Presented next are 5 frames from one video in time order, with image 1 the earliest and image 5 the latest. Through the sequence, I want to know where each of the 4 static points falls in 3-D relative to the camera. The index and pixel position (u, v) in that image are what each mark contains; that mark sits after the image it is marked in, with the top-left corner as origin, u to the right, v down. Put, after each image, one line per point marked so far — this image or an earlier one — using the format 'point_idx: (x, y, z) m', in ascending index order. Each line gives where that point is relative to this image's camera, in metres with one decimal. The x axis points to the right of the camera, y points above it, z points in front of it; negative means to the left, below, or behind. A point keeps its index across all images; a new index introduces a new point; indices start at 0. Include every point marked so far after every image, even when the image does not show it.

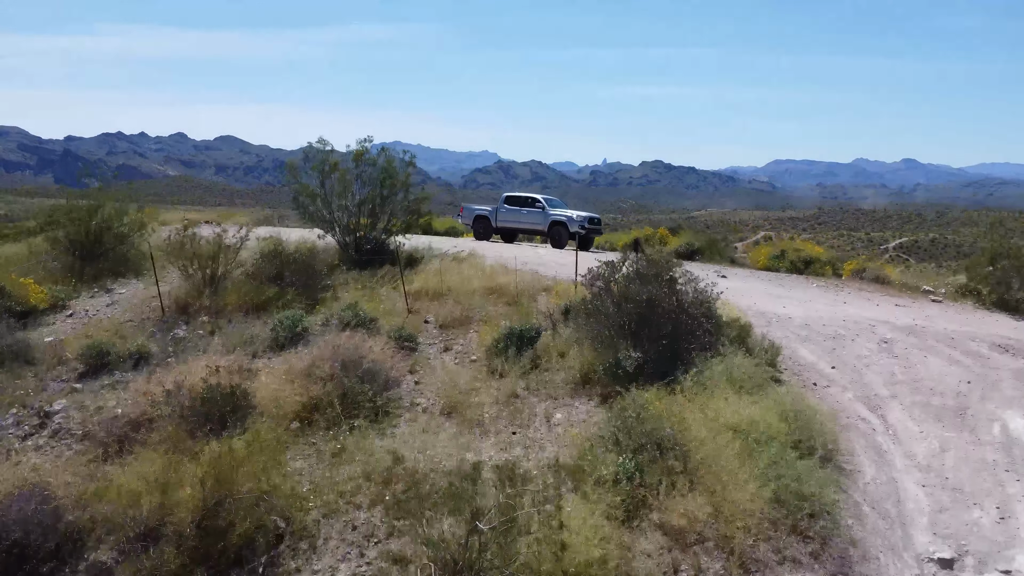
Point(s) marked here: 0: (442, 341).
0: (-0.8, -0.6, +6.0) m
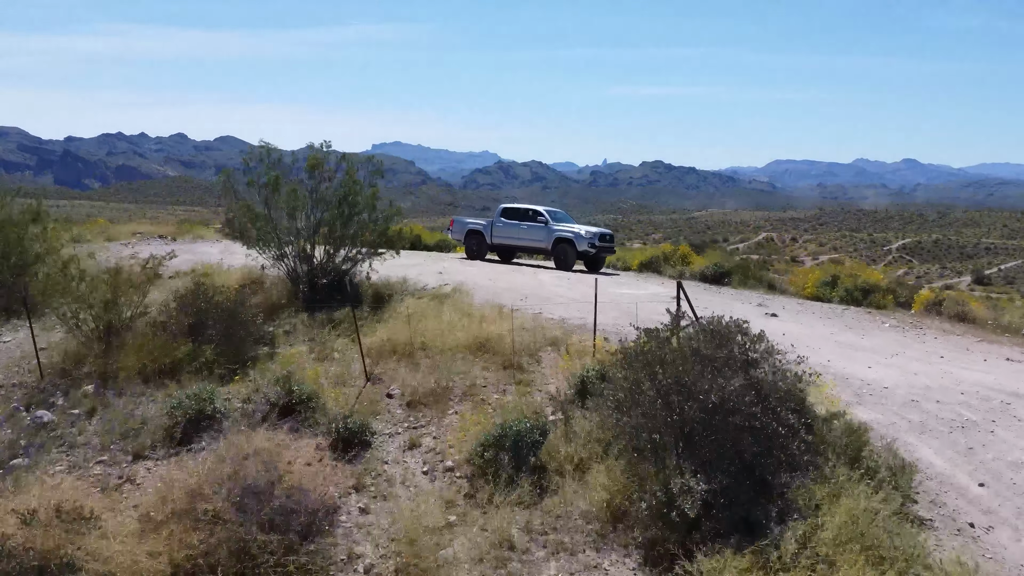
0: (-0.8, -1.1, +4.4) m
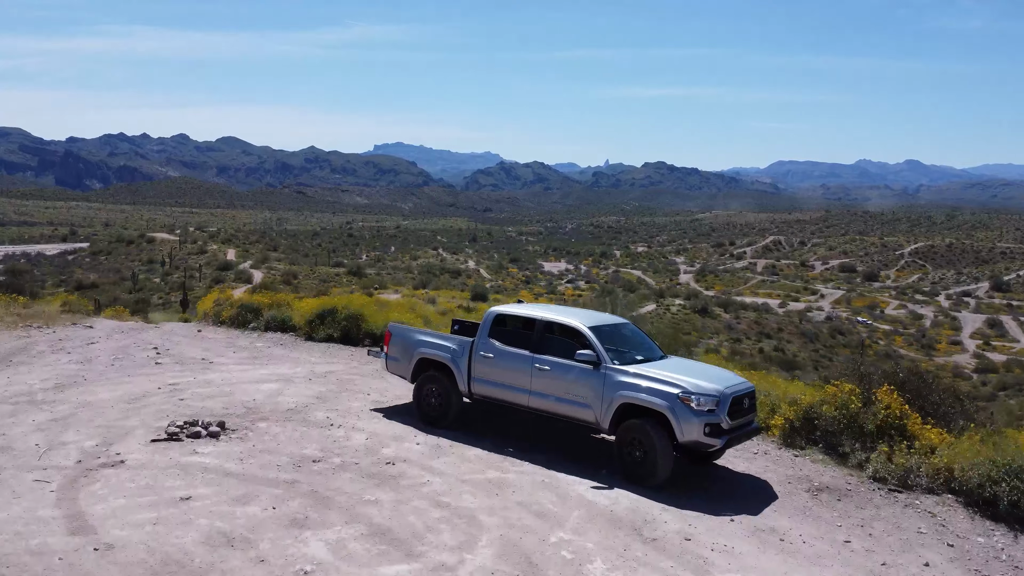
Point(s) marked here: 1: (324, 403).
0: (-0.8, -2.8, -1.2) m
1: (-1.9, -1.2, +5.4) m
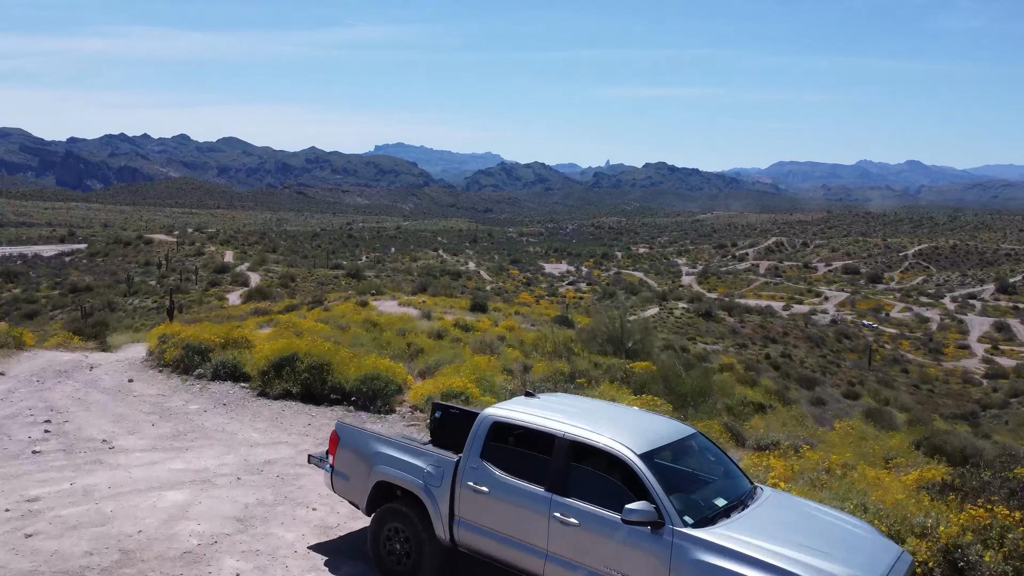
0: (-0.8, -3.3, -2.8) m
1: (-1.8, -1.7, +3.8) m
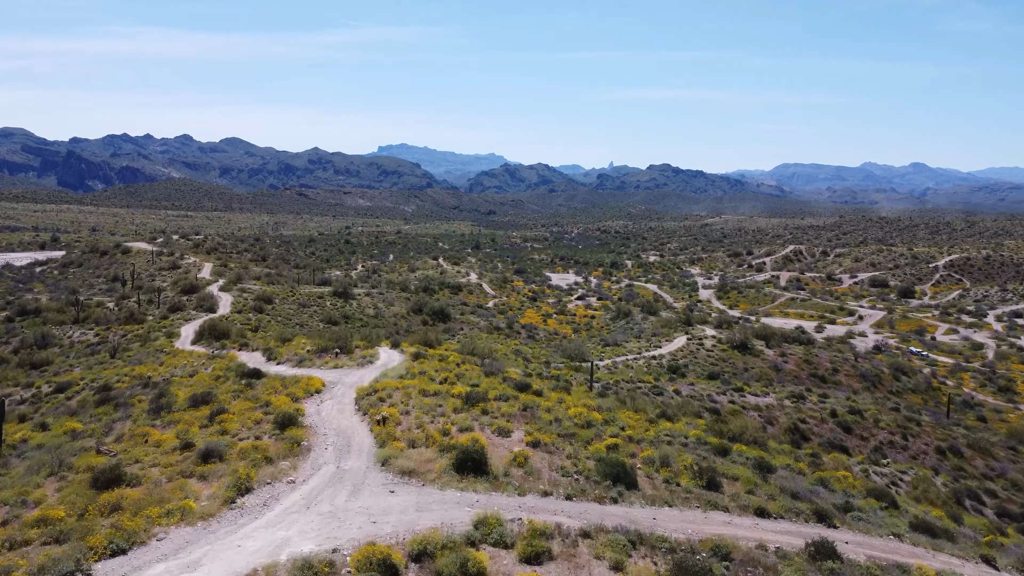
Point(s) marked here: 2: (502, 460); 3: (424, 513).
0: (-0.4, -7.3, -15.7) m
1: (-1.4, -5.7, -9.2) m
2: (-0.3, -5.4, +17.8) m
3: (-2.3, -5.5, +13.9) m
